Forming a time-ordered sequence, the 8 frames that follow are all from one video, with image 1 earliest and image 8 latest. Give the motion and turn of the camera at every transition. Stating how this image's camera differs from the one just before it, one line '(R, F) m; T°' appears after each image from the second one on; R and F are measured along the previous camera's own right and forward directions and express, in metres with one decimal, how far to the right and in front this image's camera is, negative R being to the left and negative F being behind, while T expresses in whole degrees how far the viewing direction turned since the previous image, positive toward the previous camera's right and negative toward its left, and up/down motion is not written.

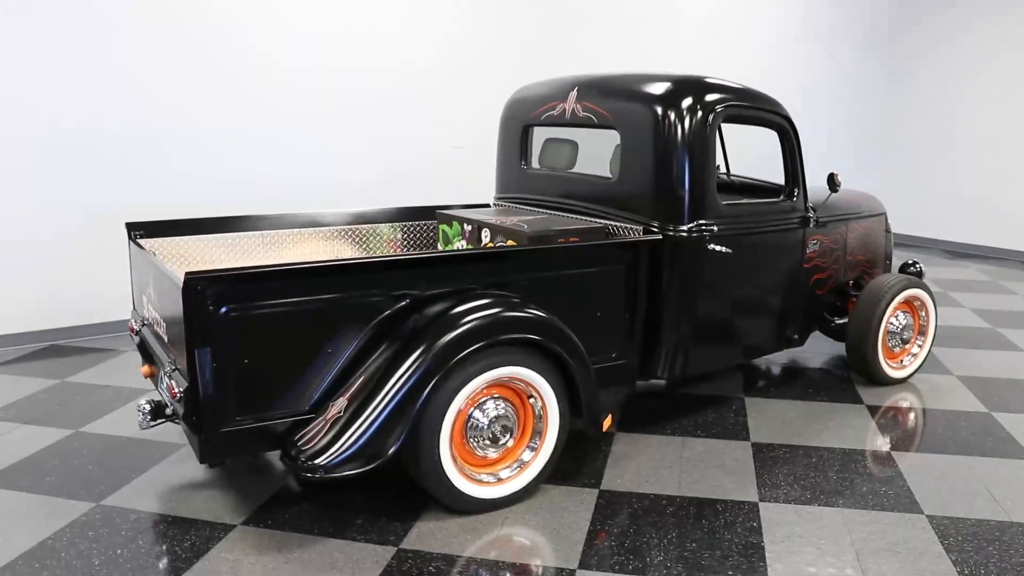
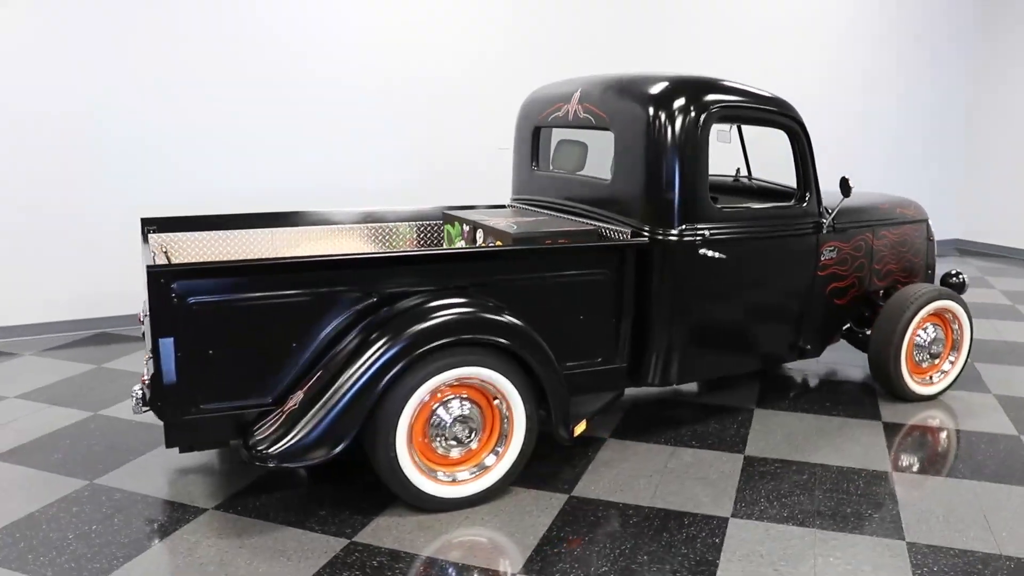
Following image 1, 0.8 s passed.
(+0.4, 0.0) m; -7°
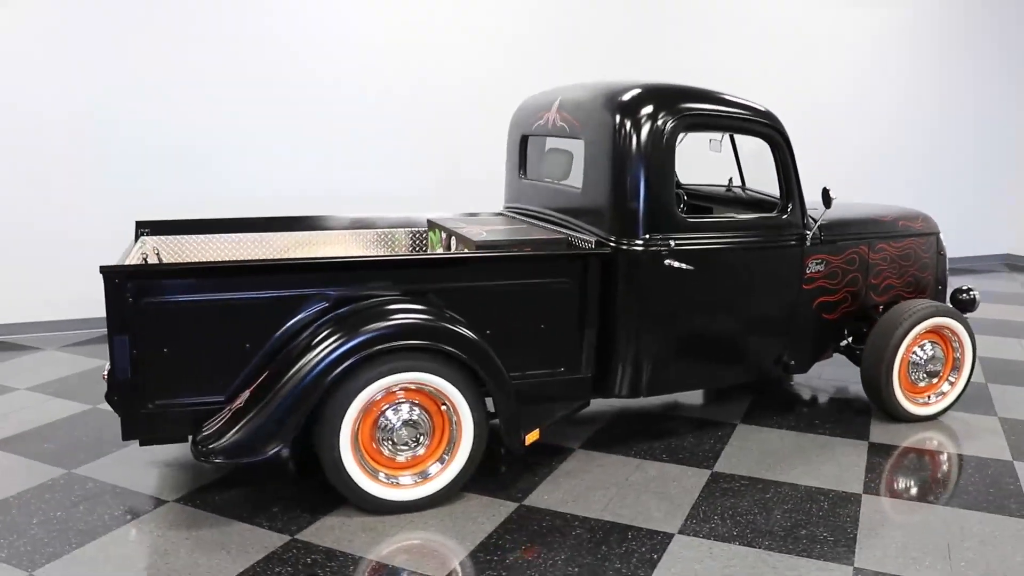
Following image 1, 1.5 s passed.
(+0.4, 0.0) m; -5°
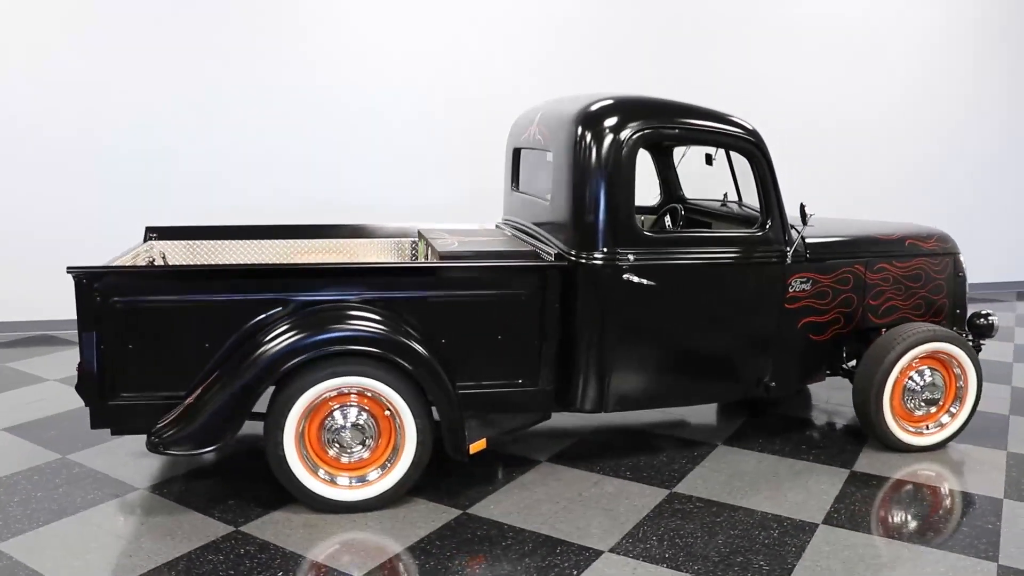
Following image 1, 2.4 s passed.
(+0.5, 0.0) m; -7°
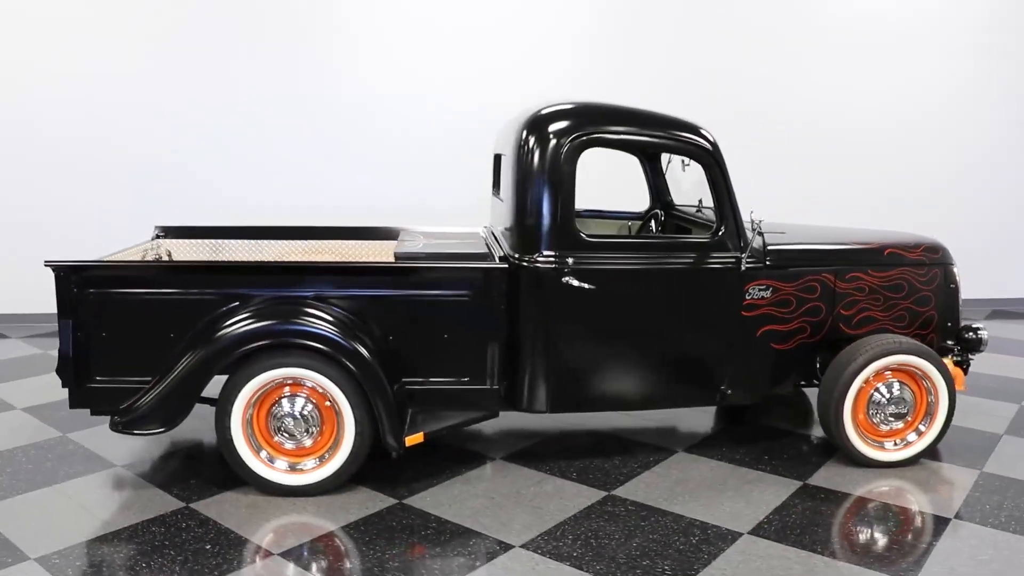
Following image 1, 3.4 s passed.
(+0.5, -0.1) m; -7°
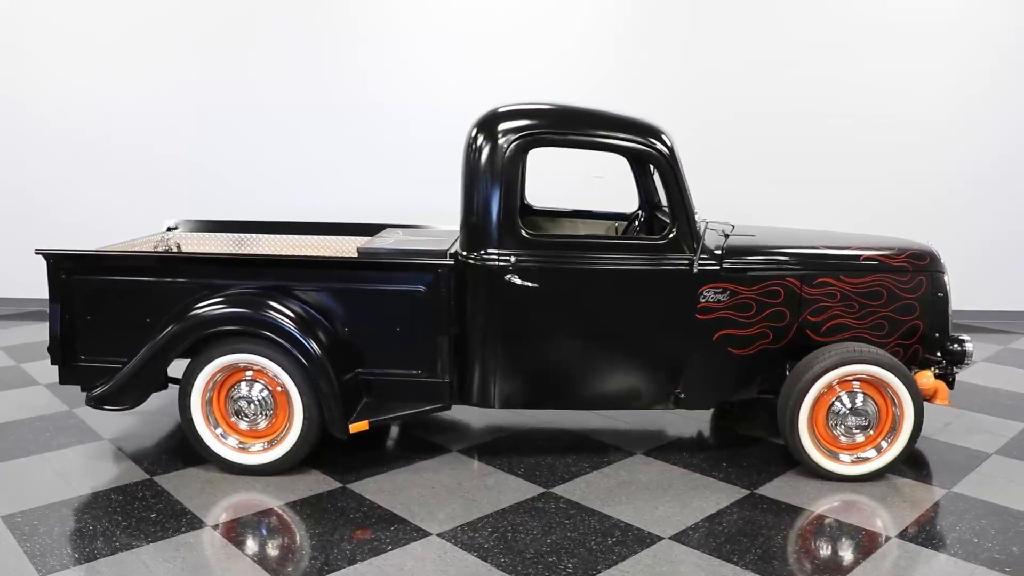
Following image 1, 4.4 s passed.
(+0.5, 0.0) m; -7°
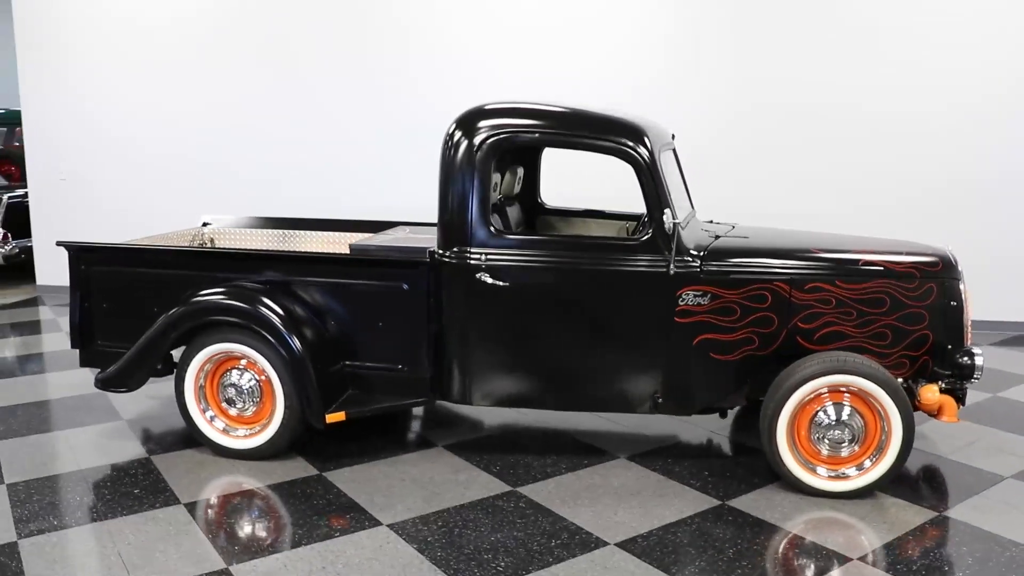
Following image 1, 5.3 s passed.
(+0.5, 0.0) m; -8°
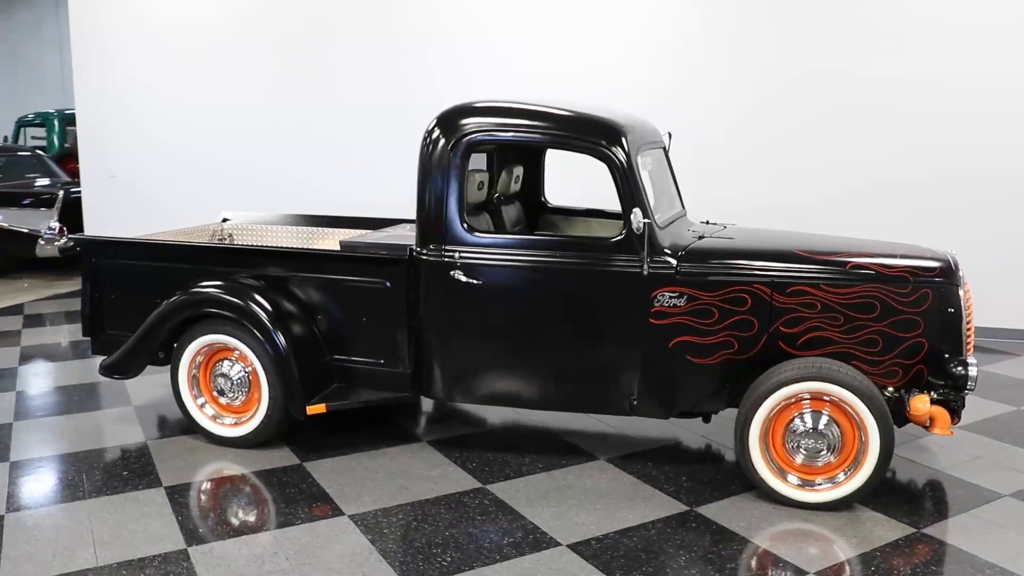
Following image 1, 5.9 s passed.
(+0.3, 0.0) m; -5°
